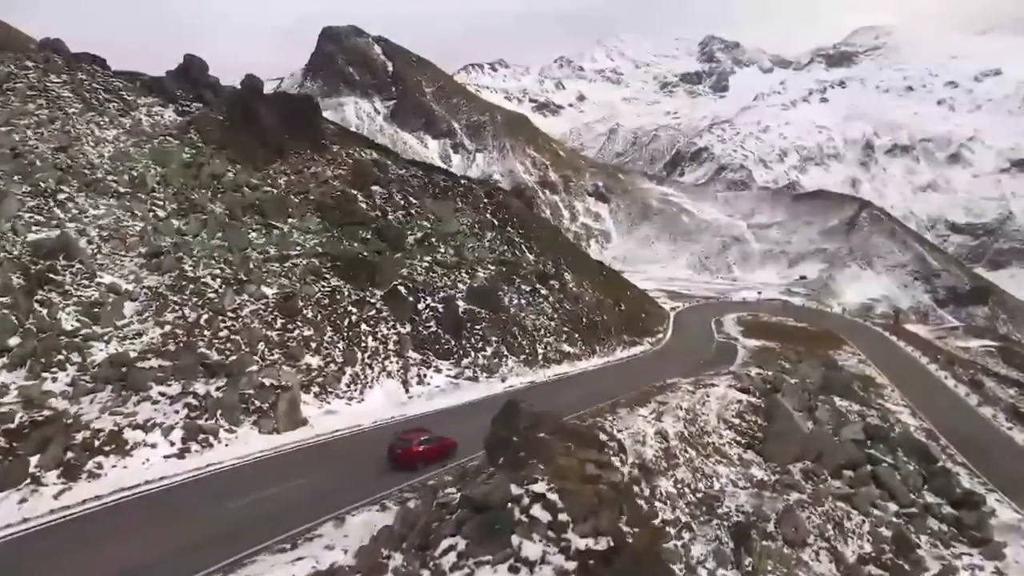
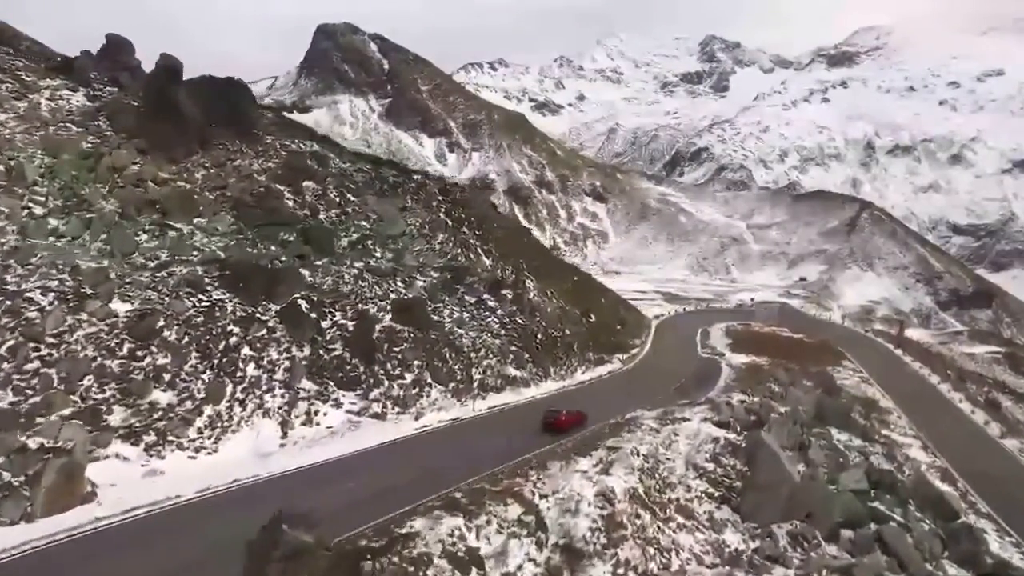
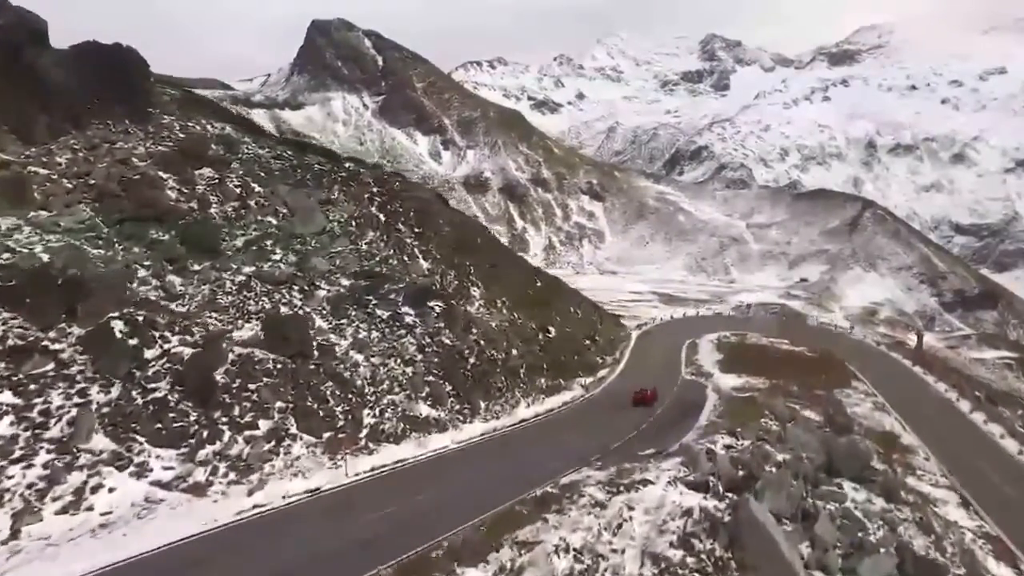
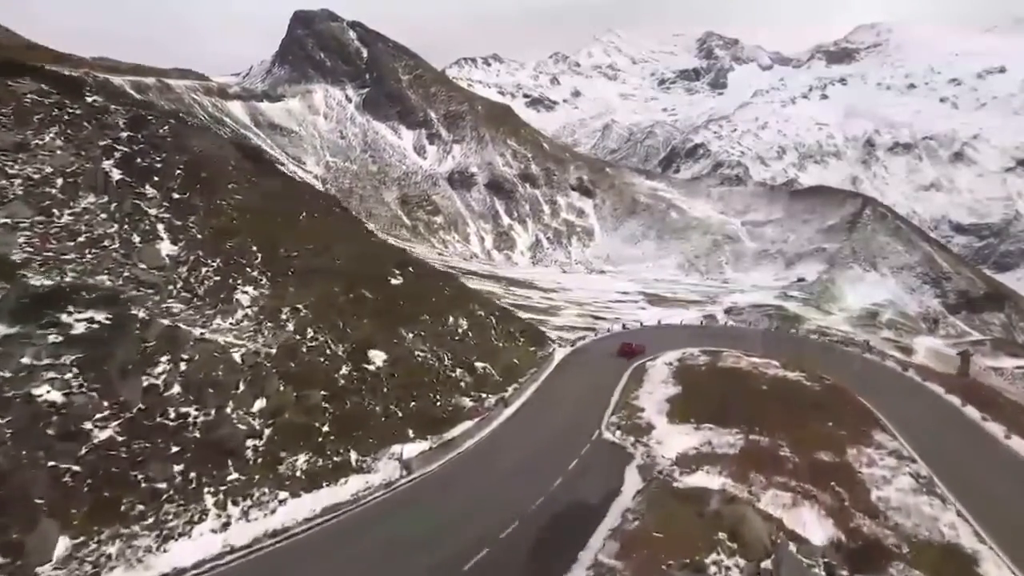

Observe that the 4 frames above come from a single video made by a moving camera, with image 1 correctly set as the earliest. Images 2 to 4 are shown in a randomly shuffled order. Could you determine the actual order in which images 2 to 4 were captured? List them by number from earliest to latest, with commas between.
2, 3, 4
